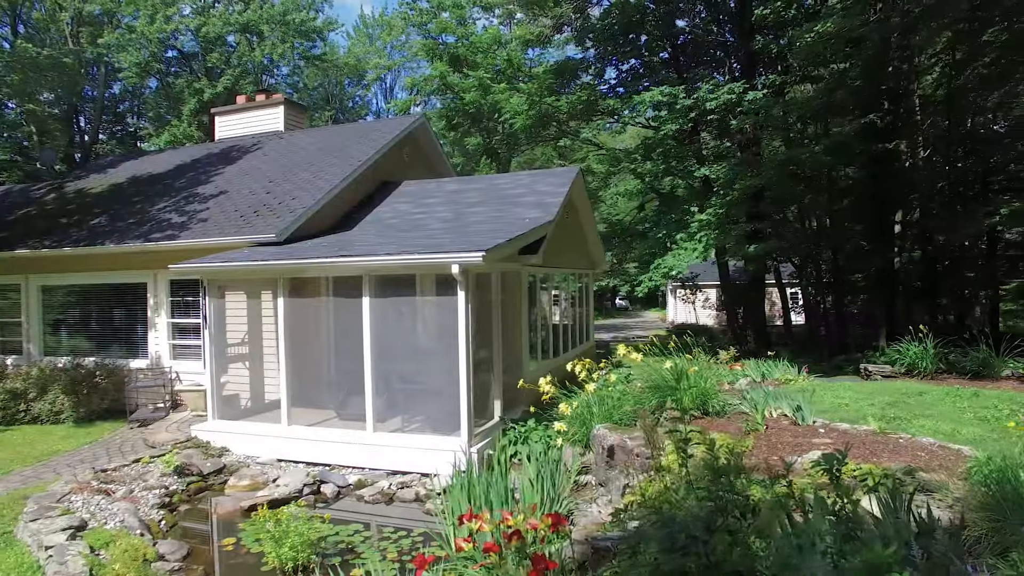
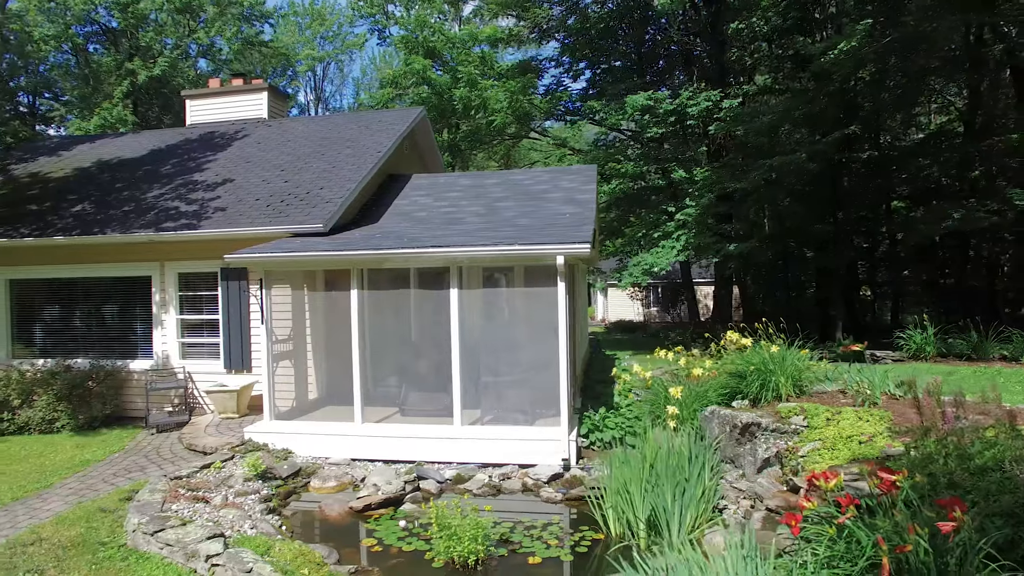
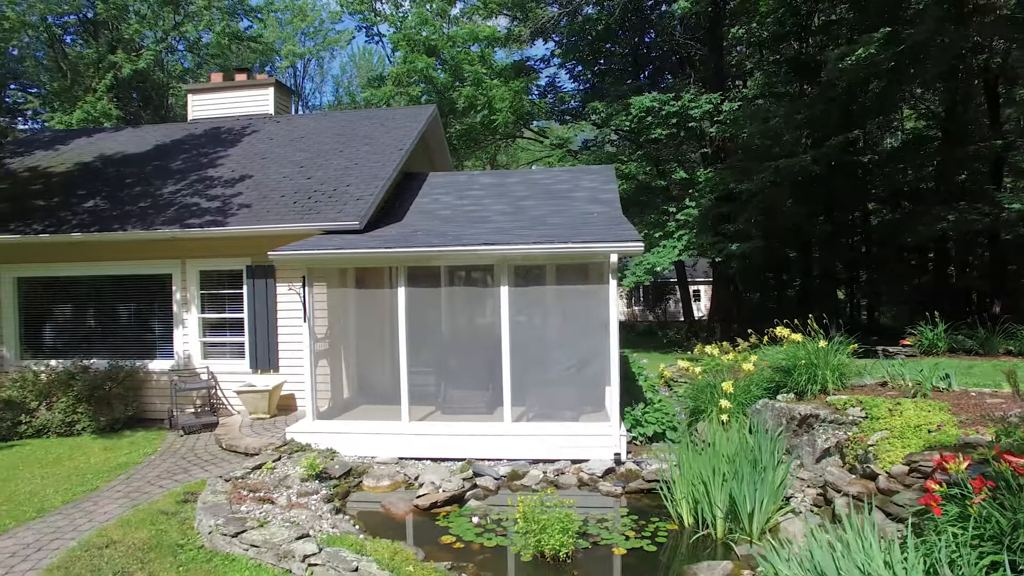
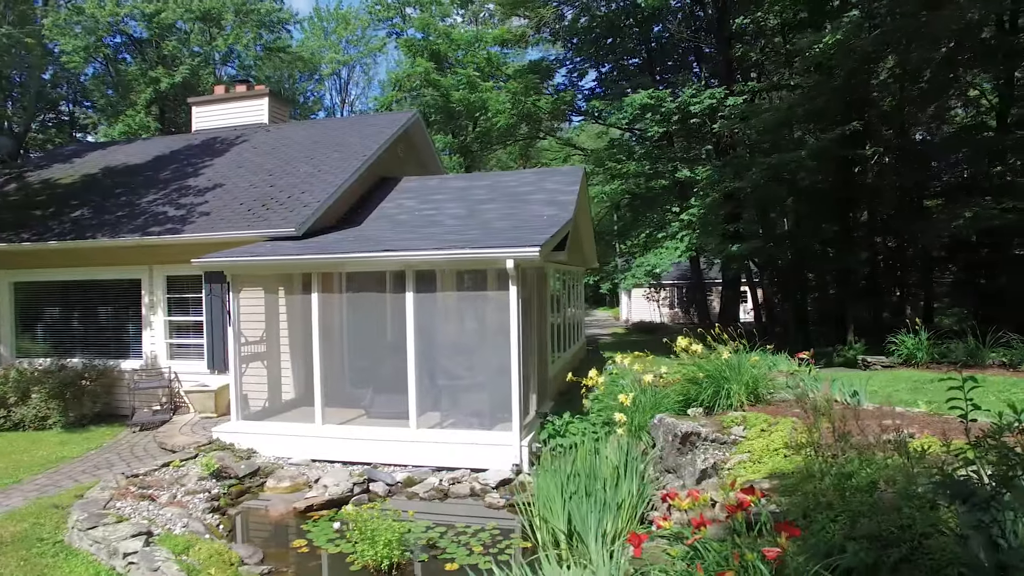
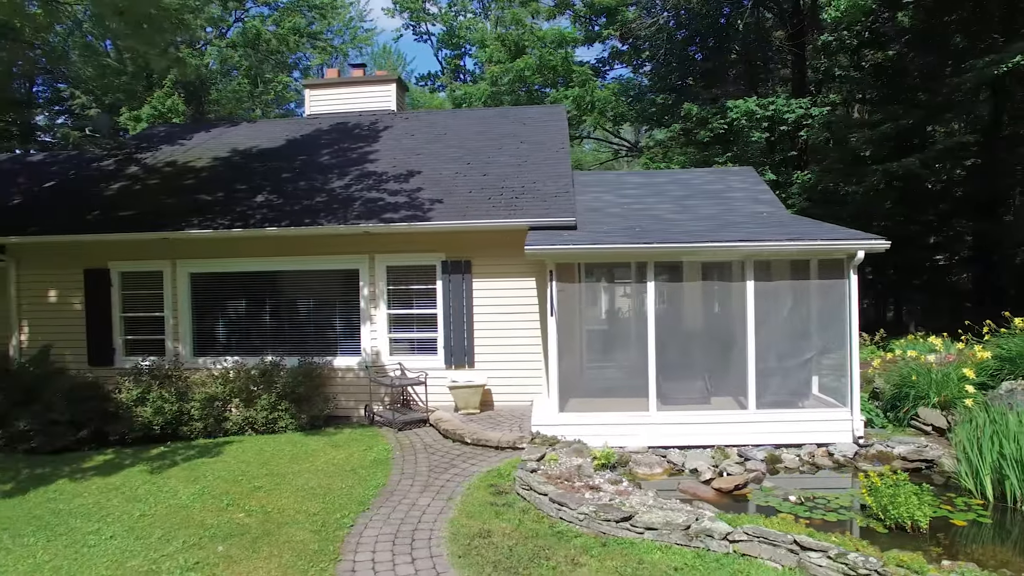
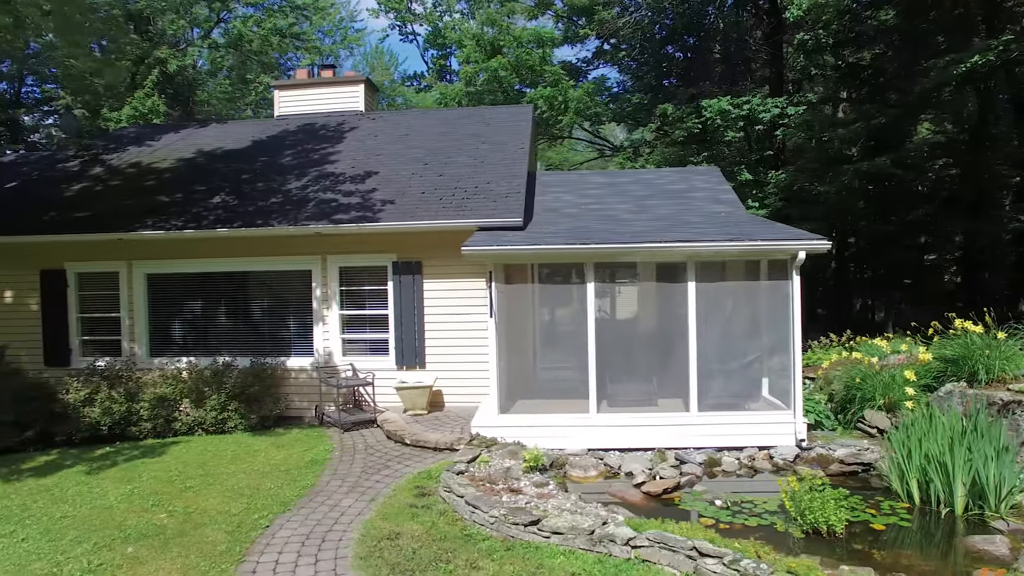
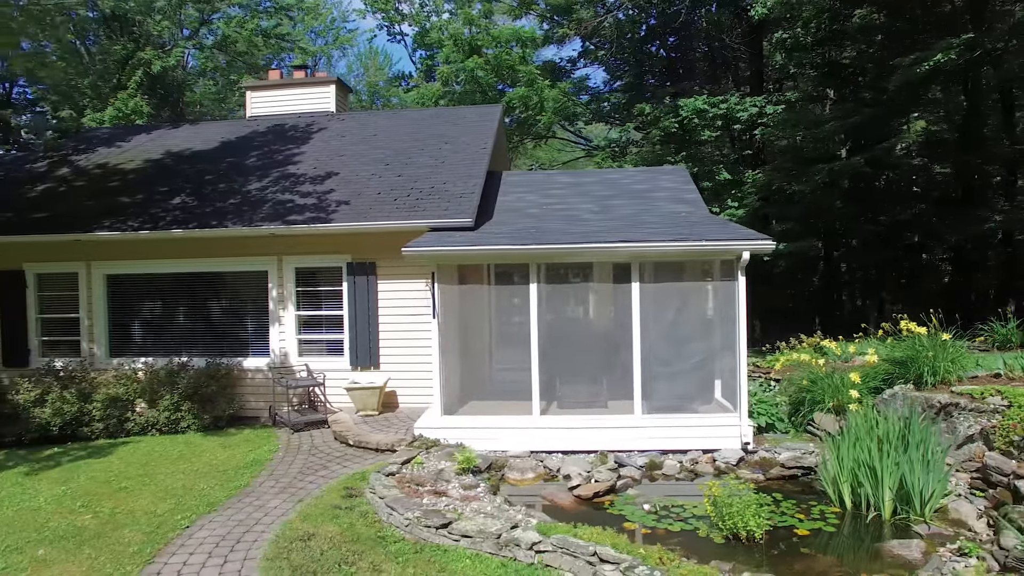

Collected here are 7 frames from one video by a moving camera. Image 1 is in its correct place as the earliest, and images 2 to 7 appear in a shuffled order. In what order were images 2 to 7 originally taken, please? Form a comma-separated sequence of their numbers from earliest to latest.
4, 2, 3, 7, 6, 5
